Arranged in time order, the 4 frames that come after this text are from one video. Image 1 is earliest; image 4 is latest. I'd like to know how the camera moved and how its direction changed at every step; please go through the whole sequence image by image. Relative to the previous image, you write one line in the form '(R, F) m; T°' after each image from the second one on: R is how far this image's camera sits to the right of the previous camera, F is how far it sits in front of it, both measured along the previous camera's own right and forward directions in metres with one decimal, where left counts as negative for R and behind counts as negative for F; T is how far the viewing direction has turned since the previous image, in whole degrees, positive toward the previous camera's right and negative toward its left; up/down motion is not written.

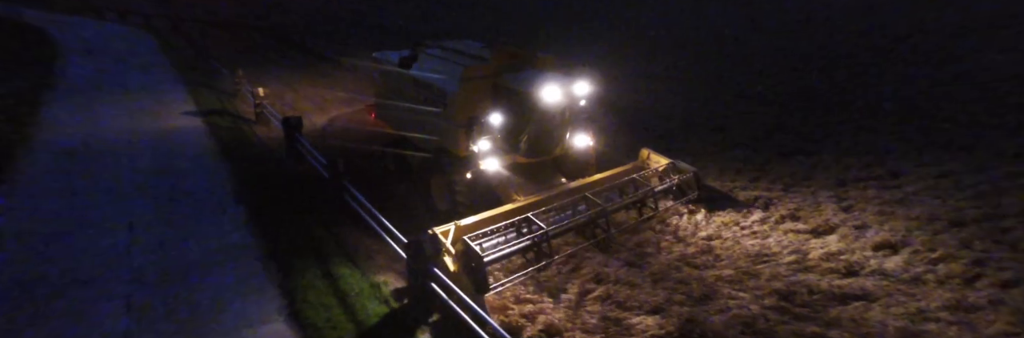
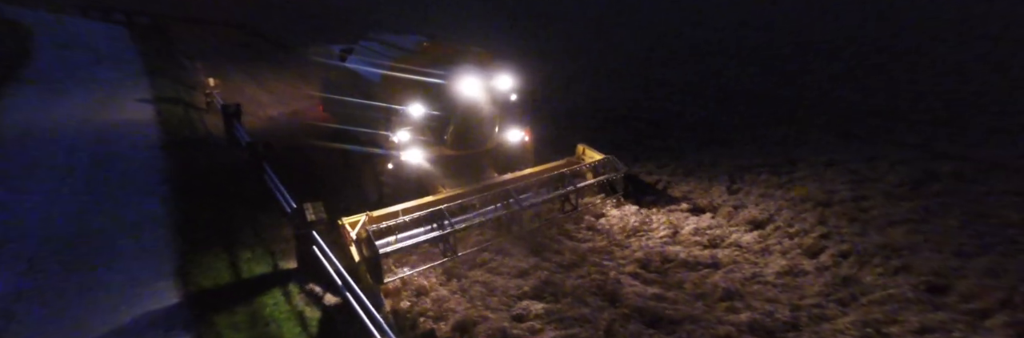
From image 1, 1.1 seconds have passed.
(+1.3, -0.5) m; 0°
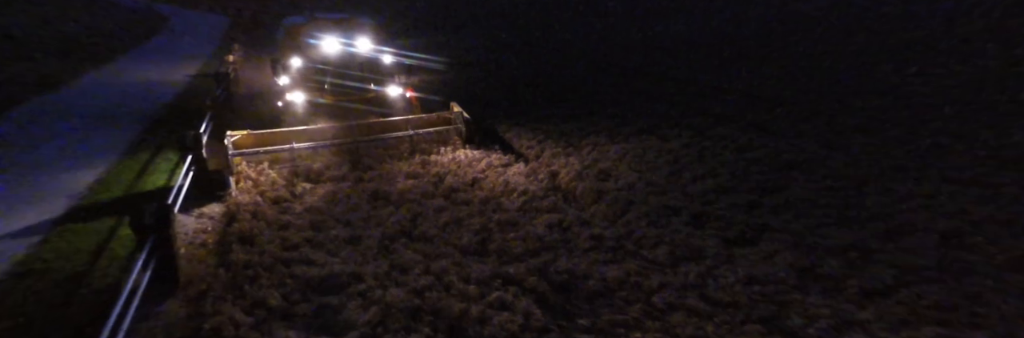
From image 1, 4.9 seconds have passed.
(+5.0, -2.8) m; -10°
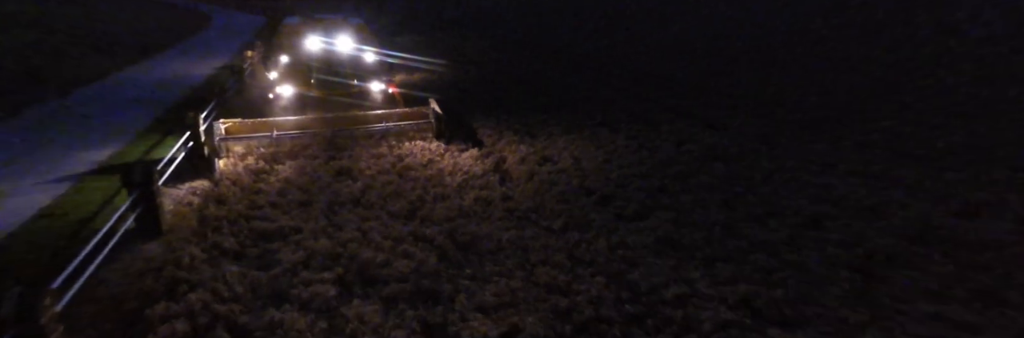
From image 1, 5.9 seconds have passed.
(+1.5, -0.9) m; -4°
